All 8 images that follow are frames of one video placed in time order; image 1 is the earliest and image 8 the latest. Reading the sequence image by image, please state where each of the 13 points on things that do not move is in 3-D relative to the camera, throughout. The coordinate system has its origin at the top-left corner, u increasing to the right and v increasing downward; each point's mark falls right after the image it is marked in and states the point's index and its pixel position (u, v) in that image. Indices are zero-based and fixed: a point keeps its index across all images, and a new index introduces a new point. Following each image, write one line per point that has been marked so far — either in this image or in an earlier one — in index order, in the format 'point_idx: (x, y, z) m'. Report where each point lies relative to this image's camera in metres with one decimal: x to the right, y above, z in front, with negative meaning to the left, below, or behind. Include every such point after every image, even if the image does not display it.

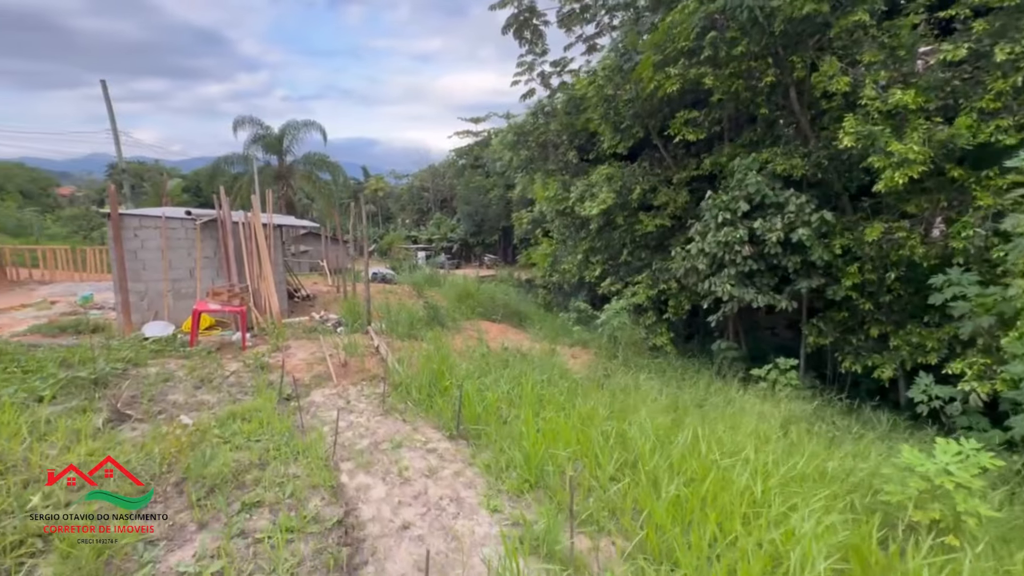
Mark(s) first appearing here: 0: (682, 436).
0: (+1.2, -1.0, +3.1) m
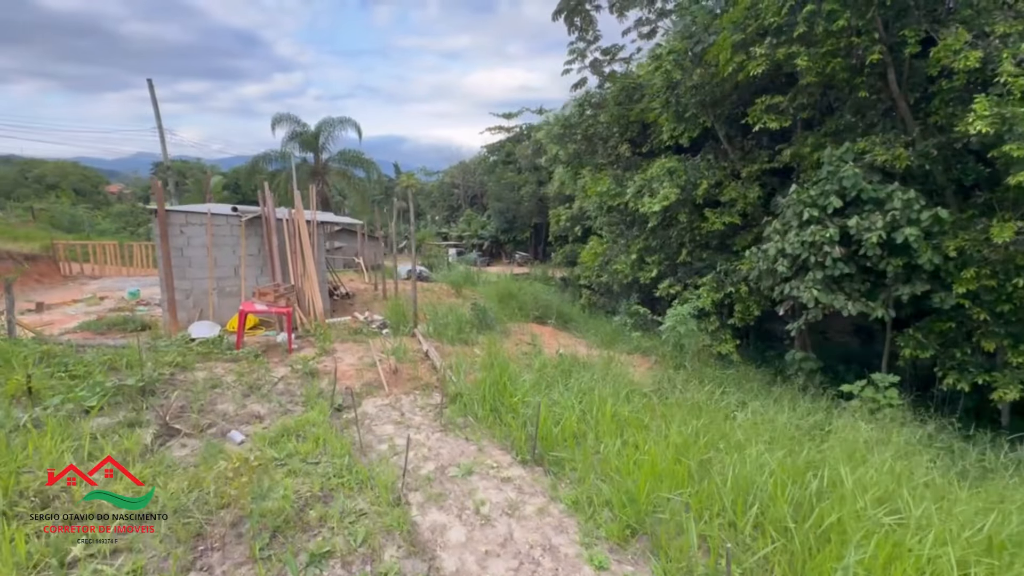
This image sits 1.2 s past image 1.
0: (+1.8, -1.1, +2.6) m
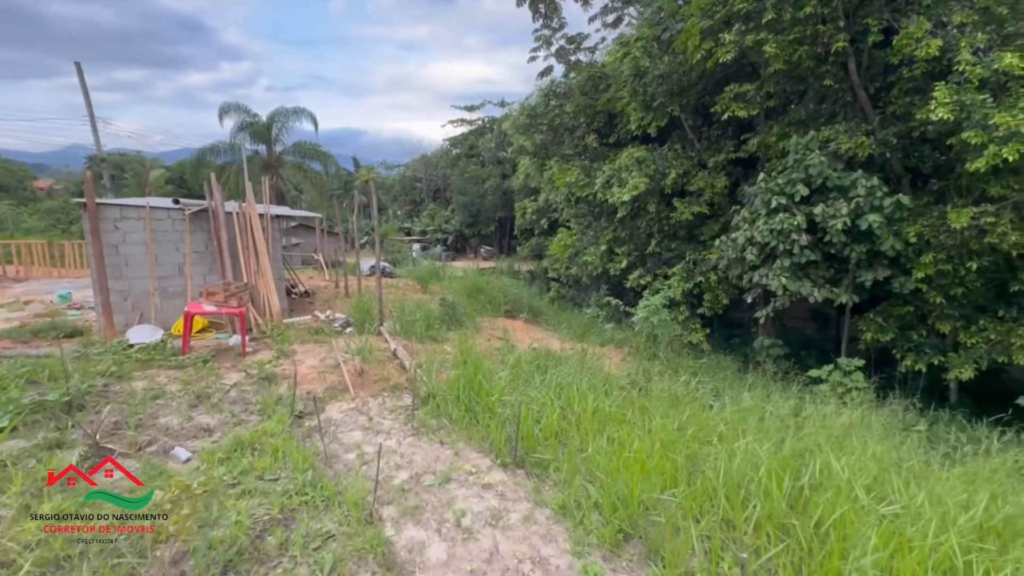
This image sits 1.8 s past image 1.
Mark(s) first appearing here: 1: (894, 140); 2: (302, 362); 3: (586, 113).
0: (+1.7, -1.0, +2.6) m
1: (+4.4, +1.7, +5.1) m
2: (-2.3, -0.8, +5.0) m
3: (+1.5, +3.5, +9.1) m
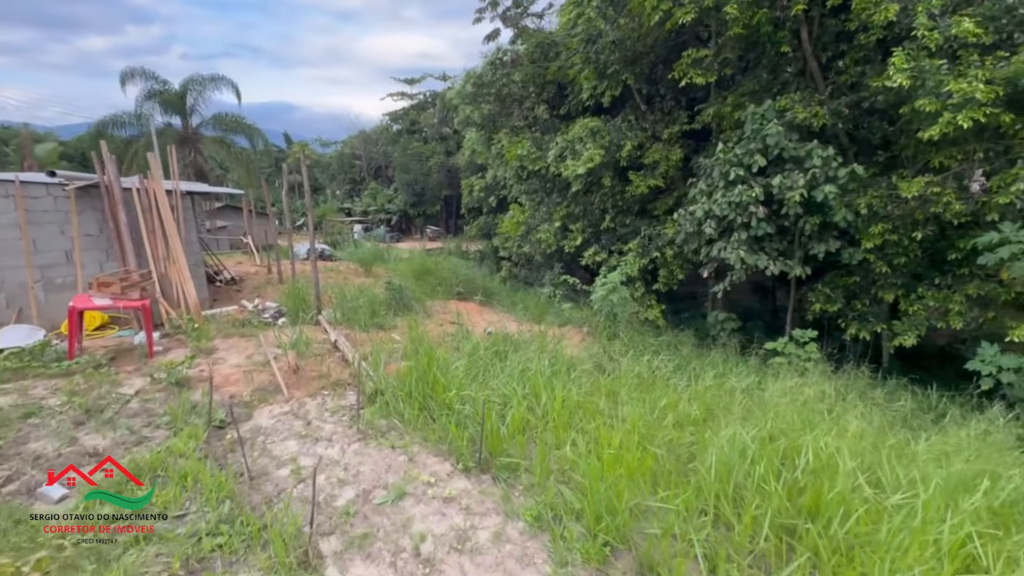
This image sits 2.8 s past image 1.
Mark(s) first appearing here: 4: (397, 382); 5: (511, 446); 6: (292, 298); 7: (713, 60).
0: (+1.5, -0.9, +2.4) m
1: (+3.8, +2.0, +5.1) m
2: (-2.8, -0.7, +4.3) m
3: (+0.5, +4.0, +8.6) m
4: (-0.9, -0.8, +3.7) m
5: (0.0, -1.0, +2.8) m
6: (-2.8, -0.1, +5.7) m
7: (+2.5, +2.8, +5.6) m
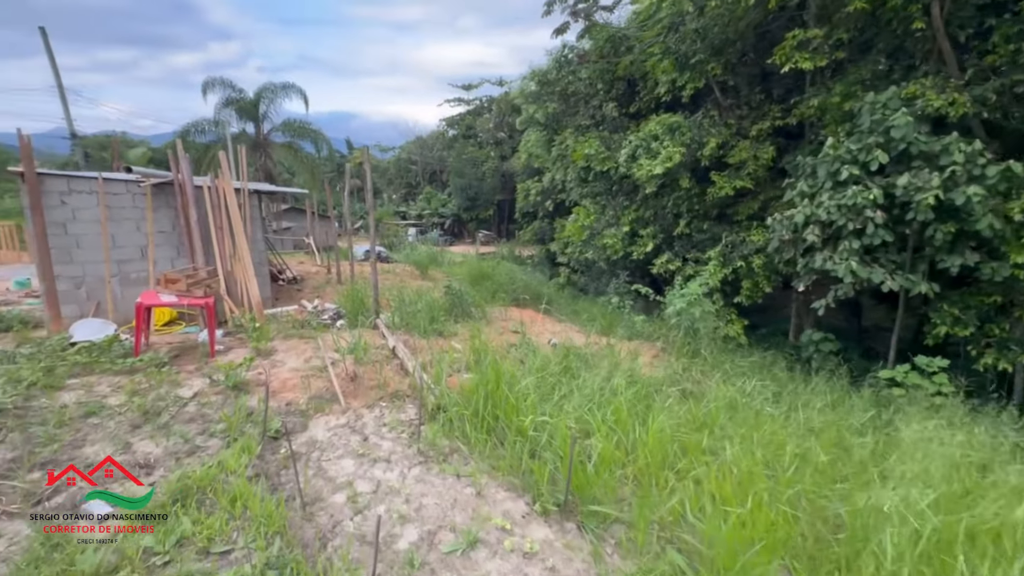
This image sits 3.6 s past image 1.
0: (+1.9, -1.0, +1.8) m
1: (+4.6, +1.8, +4.3) m
2: (-2.1, -0.7, +4.2) m
3: (+1.7, +3.8, +8.2) m
4: (-0.4, -0.8, +3.3) m
5: (+0.5, -1.0, +2.3) m
6: (-2.0, -0.1, +5.5) m
7: (+3.4, +2.7, +4.9) m
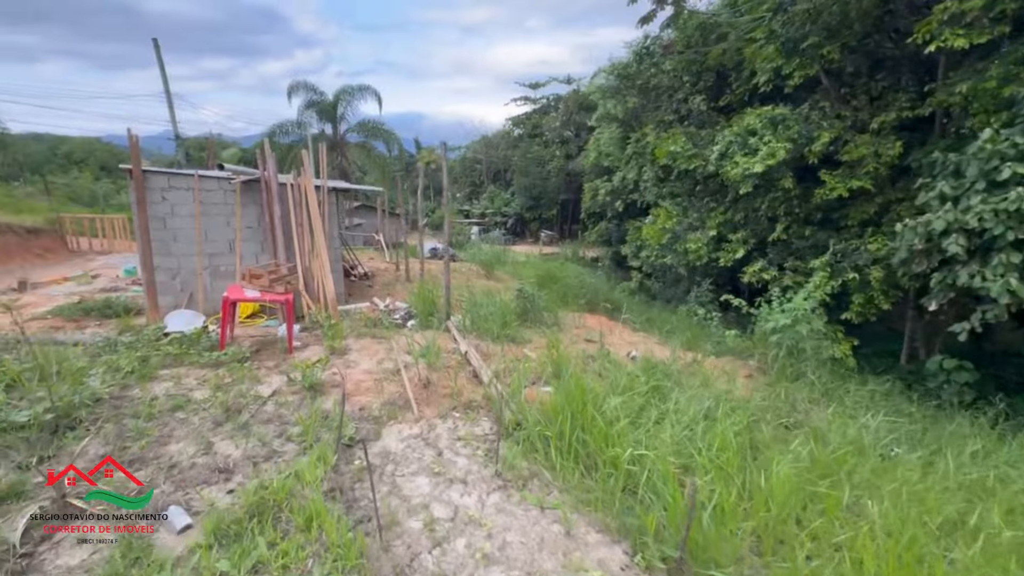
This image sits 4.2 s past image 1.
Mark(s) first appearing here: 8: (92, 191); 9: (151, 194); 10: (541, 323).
0: (+2.2, -1.1, +1.2) m
1: (+5.3, +1.6, +3.3) m
2: (-1.4, -0.7, +4.1) m
3: (+3.0, +3.7, +7.6) m
4: (+0.2, -0.9, +3.0) m
5: (+0.9, -1.1, +2.0) m
6: (-1.1, -0.1, +5.4) m
7: (+4.2, +2.5, +4.1) m
8: (-18.4, +4.3, +19.7) m
9: (-4.3, +1.1, +5.3) m
10: (+0.4, -0.4, +5.4) m
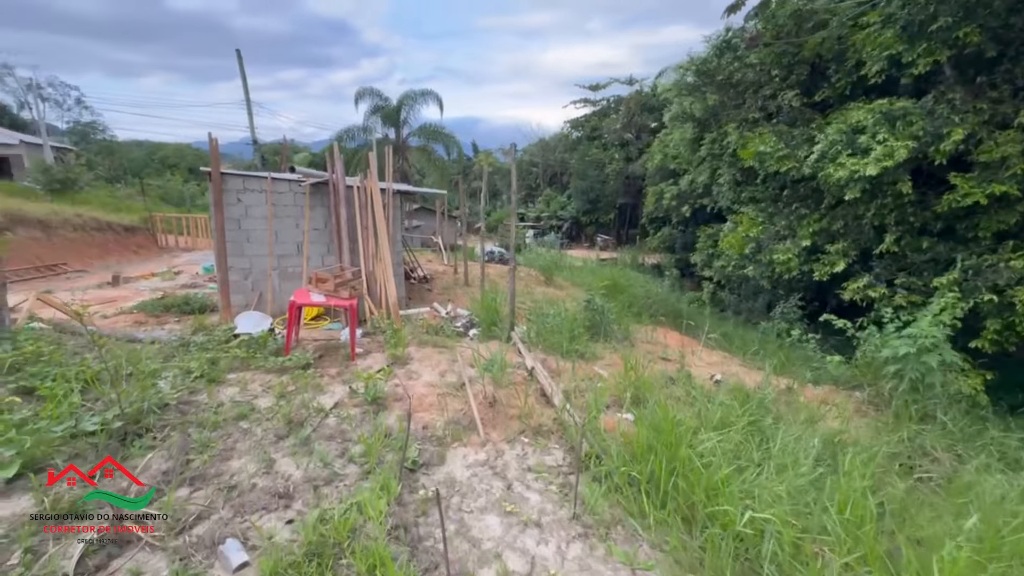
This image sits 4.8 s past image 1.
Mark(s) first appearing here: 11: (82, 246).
0: (+2.5, -1.3, +0.6) m
1: (+5.9, +1.3, +2.4) m
2: (-0.8, -0.7, +3.9) m
3: (+4.1, +3.4, +6.9) m
4: (+0.7, -1.0, +2.6) m
5: (+1.2, -1.2, +1.5) m
6: (-0.3, -0.2, +5.2) m
7: (+4.9, +2.2, +3.3) m
8: (-15.8, +4.6, +21.3) m
9: (-3.5, +1.1, +5.5) m
10: (+1.1, -0.6, +5.0) m
11: (-11.2, +1.1, +11.7) m
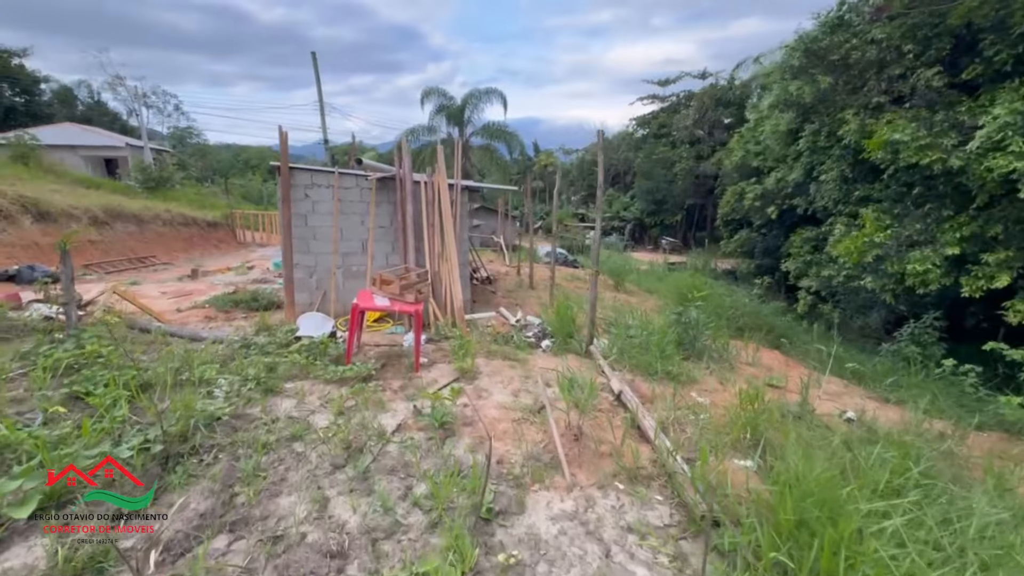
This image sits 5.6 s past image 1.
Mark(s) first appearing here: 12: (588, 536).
0: (+2.7, -1.4, -0.2) m
1: (+6.3, +1.1, +1.1) m
2: (-0.2, -0.8, +3.4) m
3: (+5.2, +3.2, +5.8) m
4: (+1.1, -1.1, +2.0) m
5: (+1.5, -1.3, +0.8) m
6: (+0.5, -0.3, +4.7) m
7: (+5.5, +2.0, +2.1) m
8: (-12.7, +4.9, +22.5) m
9: (-2.6, +1.2, +5.3) m
10: (+1.9, -0.7, +4.3) m
11: (-9.4, +1.3, +12.4) m
12: (+0.4, -1.2, +2.2) m
